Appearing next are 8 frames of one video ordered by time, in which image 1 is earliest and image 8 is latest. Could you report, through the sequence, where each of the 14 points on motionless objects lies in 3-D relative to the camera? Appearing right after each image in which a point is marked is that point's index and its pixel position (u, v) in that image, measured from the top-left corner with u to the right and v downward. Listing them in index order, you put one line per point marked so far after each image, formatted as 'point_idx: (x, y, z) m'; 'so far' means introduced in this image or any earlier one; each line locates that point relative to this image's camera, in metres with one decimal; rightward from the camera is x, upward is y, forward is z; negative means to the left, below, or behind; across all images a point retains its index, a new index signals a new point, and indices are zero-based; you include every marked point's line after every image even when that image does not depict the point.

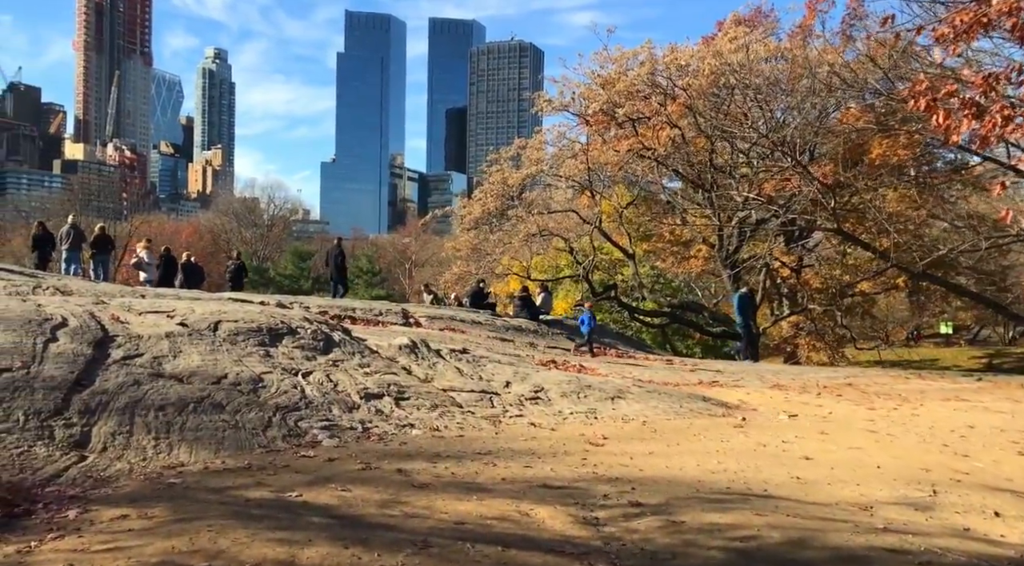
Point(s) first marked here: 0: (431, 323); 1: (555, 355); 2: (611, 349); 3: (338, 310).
0: (-1.3, -0.6, +17.4) m
1: (+0.7, -1.1, +15.7) m
2: (+1.8, -1.2, +18.9) m
3: (-2.7, -0.4, +16.9) m
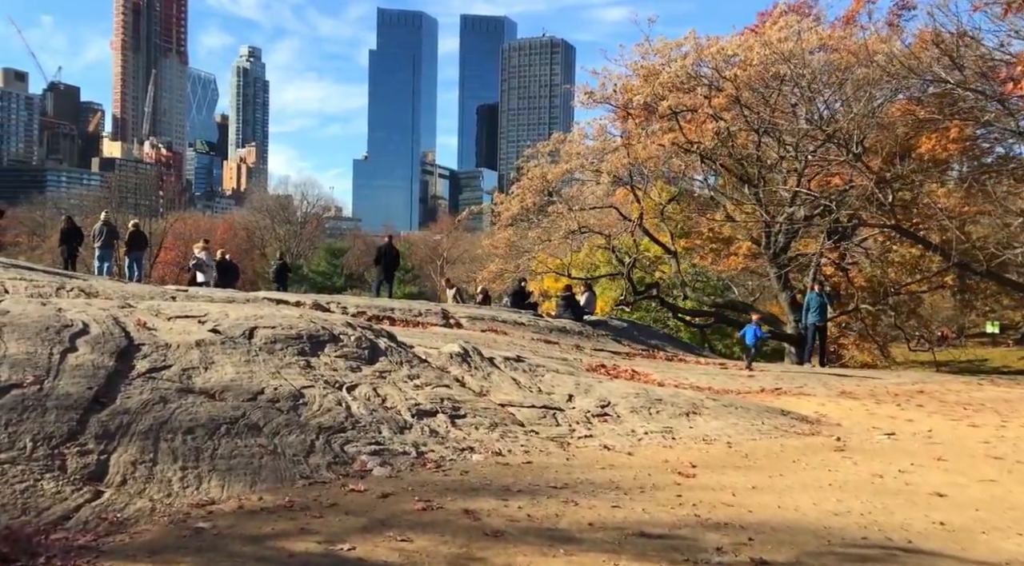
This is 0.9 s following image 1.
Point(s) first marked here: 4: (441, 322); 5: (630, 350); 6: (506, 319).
0: (-0.6, -0.6, +16.7) m
1: (+1.3, -1.0, +15.0) m
2: (+2.5, -1.2, +18.1) m
3: (-2.0, -0.4, +16.2) m
4: (-1.1, -0.6, +16.5) m
5: (+1.9, -1.1, +17.3) m
6: (-0.1, -0.6, +17.3) m
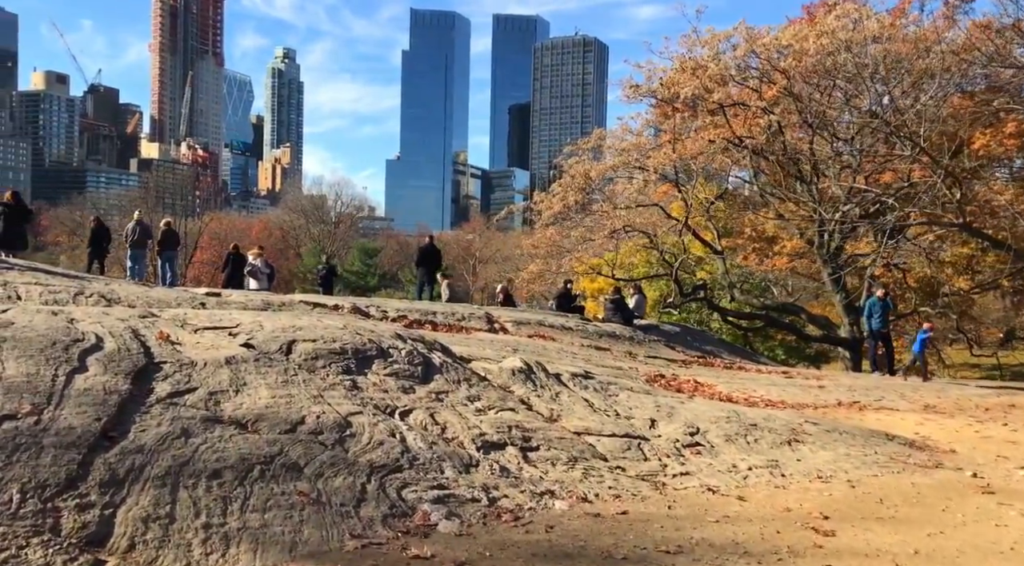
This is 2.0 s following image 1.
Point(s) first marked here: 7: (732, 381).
0: (+0.1, -0.7, +15.8) m
1: (+1.9, -1.1, +14.0) m
2: (+3.2, -1.2, +17.1) m
3: (-1.3, -0.5, +15.4) m
4: (-0.4, -0.6, +15.6) m
5: (+2.6, -1.1, +16.3) m
6: (+0.6, -0.6, +16.4) m
7: (+2.6, -1.2, +13.0) m
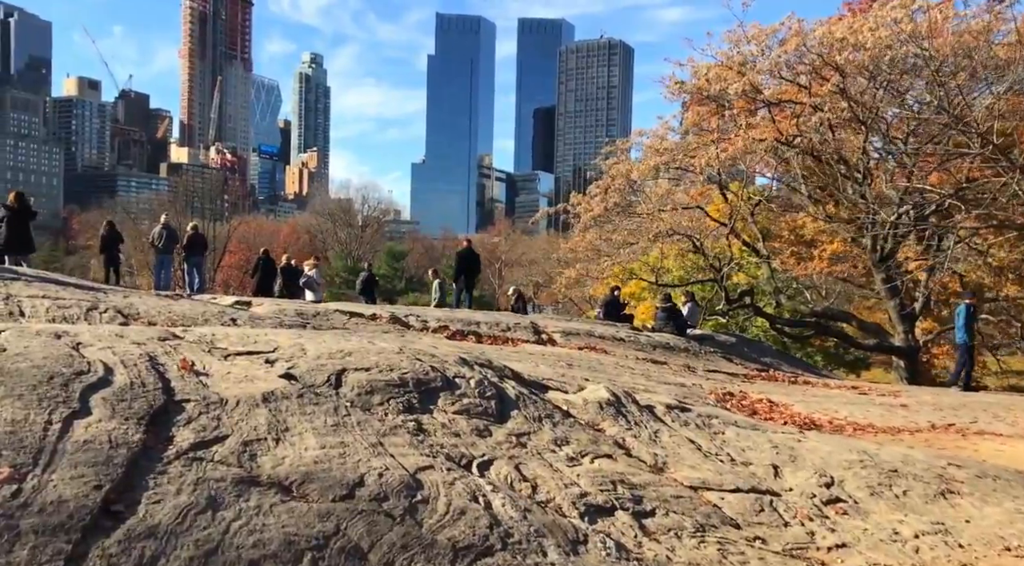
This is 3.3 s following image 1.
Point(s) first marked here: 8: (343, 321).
0: (+0.8, -0.8, +14.8) m
1: (+2.5, -1.2, +12.9) m
2: (+3.9, -1.3, +16.0) m
3: (-0.7, -0.6, +14.4) m
4: (+0.3, -0.7, +14.6) m
5: (+3.2, -1.2, +15.2) m
6: (+1.3, -0.7, +15.3) m
7: (+3.2, -1.3, +11.9) m
8: (-2.1, -0.5, +13.9) m
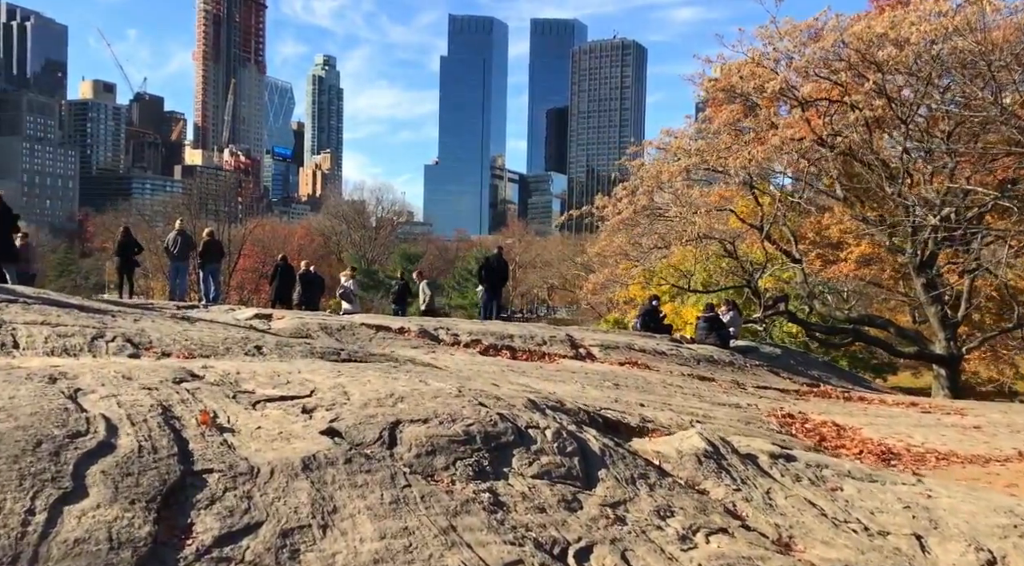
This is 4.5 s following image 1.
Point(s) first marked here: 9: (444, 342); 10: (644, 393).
0: (+1.2, -0.9, +13.9) m
1: (+3.0, -1.3, +12.0) m
2: (+4.4, -1.4, +15.1) m
3: (-0.3, -0.7, +13.5) m
4: (+0.7, -0.9, +13.7) m
5: (+3.7, -1.4, +14.3) m
6: (+1.7, -0.8, +14.5) m
7: (+3.6, -1.4, +11.0) m
8: (-1.7, -0.6, +13.0) m
9: (-0.8, -0.7, +13.3) m
10: (+1.3, -1.1, +10.4) m
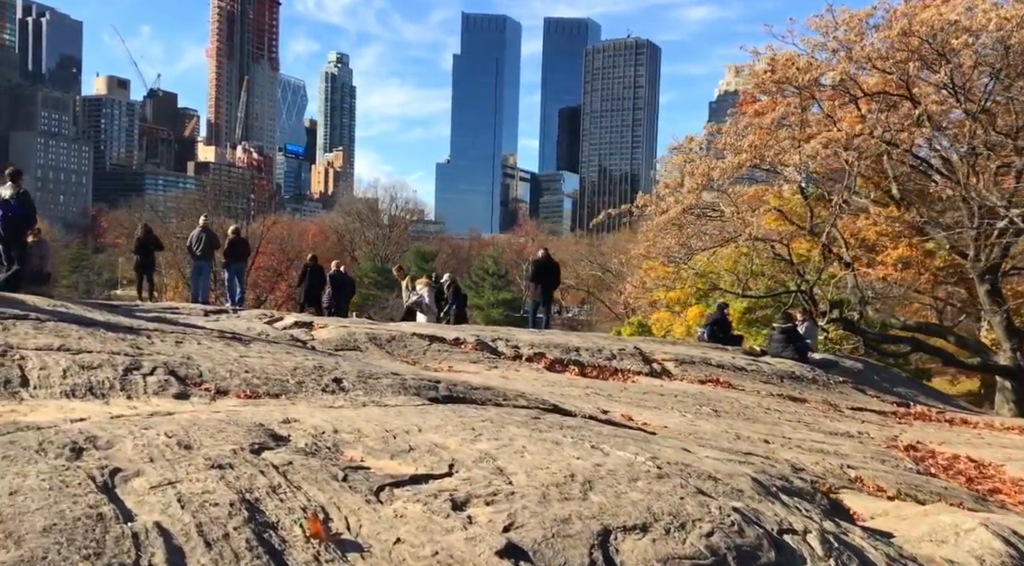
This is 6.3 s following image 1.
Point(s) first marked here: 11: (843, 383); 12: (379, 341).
0: (+1.9, -1.0, +12.5) m
1: (+3.7, -1.4, +10.6) m
2: (+5.1, -1.5, +13.6) m
3: (+0.5, -0.8, +12.1) m
4: (+1.5, -1.0, +12.3) m
5: (+4.4, -1.5, +12.8) m
6: (+2.5, -0.9, +13.0) m
7: (+4.3, -1.5, +9.6) m
8: (-1.0, -0.7, +11.7) m
9: (-0.1, -0.8, +11.9) m
10: (+2.0, -1.2, +9.0) m
11: (+4.2, -1.3, +13.9) m
12: (-1.4, -0.6, +11.4) m
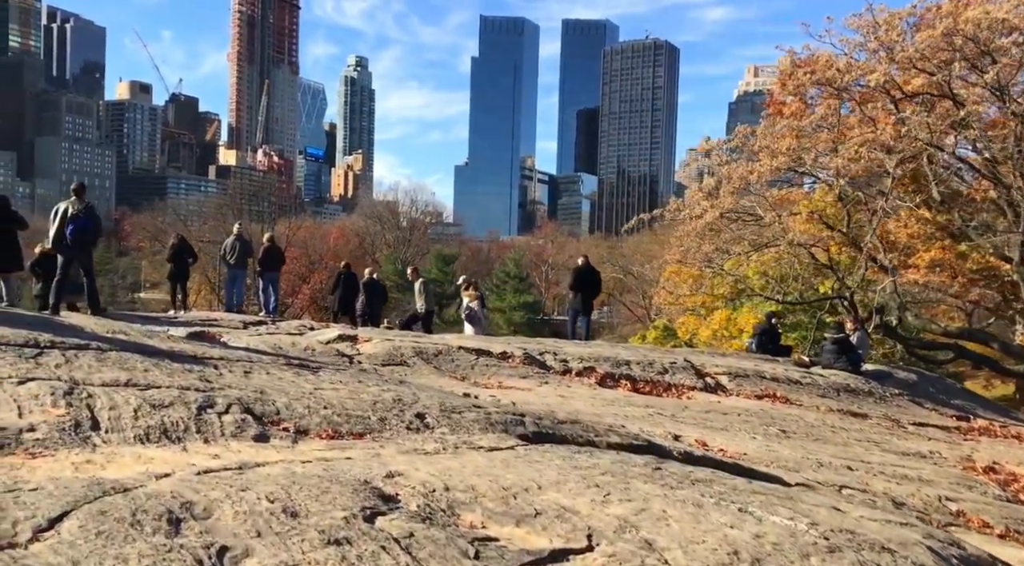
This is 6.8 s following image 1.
0: (+2.5, -1.1, +12.1) m
1: (+4.2, -1.5, +10.1) m
2: (+5.7, -1.7, +13.2) m
3: (+1.0, -0.9, +11.7) m
4: (+2.0, -1.1, +11.9) m
5: (+5.0, -1.6, +12.4) m
6: (+3.0, -1.1, +12.6) m
7: (+4.8, -1.6, +9.1) m
8: (-0.4, -0.8, +11.3) m
9: (+0.4, -0.9, +11.6) m
10: (+2.5, -1.3, +8.6) m
11: (+4.7, -1.4, +13.4) m
12: (-0.9, -0.7, +11.1) m
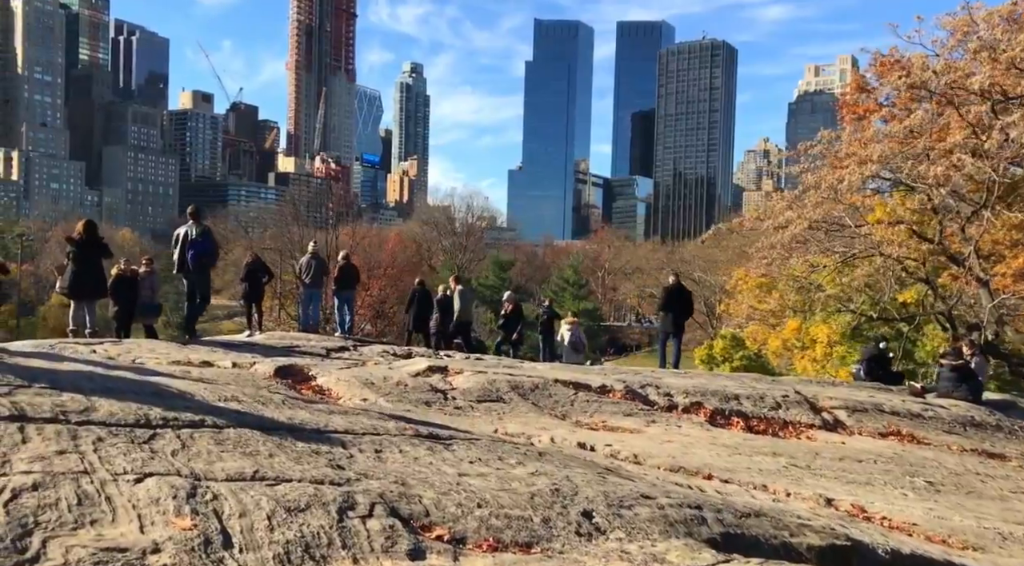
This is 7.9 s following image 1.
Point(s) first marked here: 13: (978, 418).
0: (+3.5, -1.4, +11.2) m
1: (+5.1, -1.8, +9.2) m
2: (+6.8, -1.9, +12.1) m
3: (+2.0, -1.2, +10.9) m
4: (+3.0, -1.4, +11.0) m
5: (+6.0, -1.9, +11.4) m
6: (+4.1, -1.3, +11.7) m
7: (+5.7, -1.9, +8.1) m
8: (+0.6, -1.1, +10.6) m
9: (+1.5, -1.2, +10.8) m
10: (+3.3, -1.5, +7.7) m
11: (+5.8, -1.6, +12.4) m
12: (+0.1, -1.0, +10.4) m
13: (+5.1, -1.5, +12.1) m
